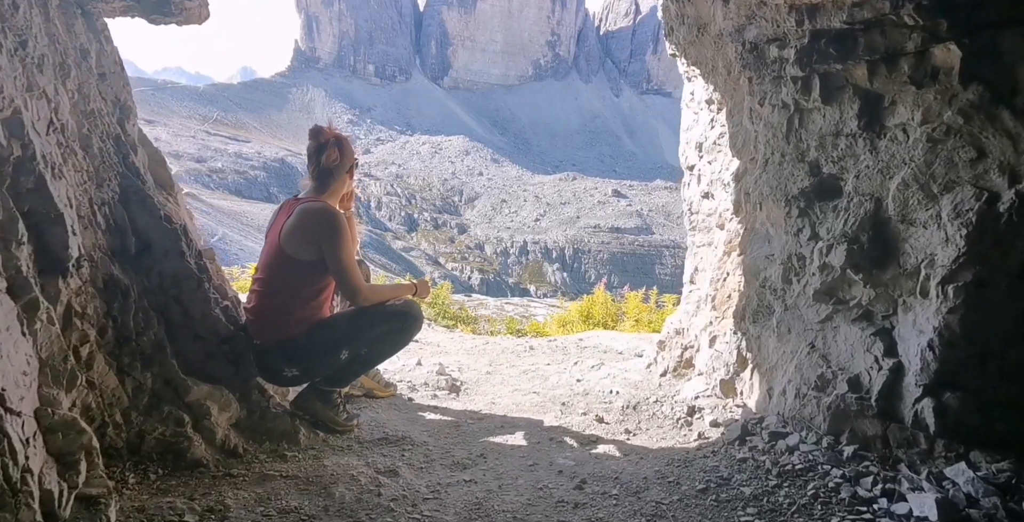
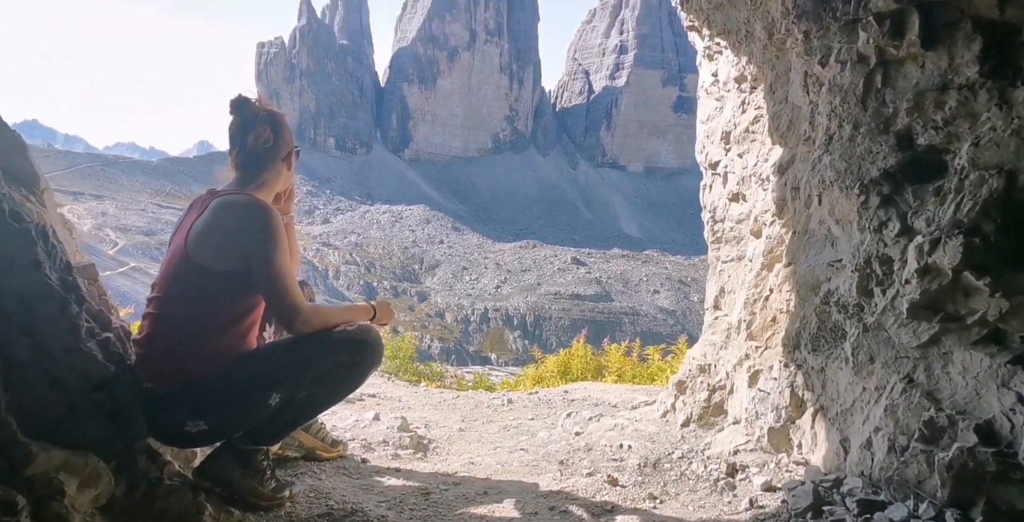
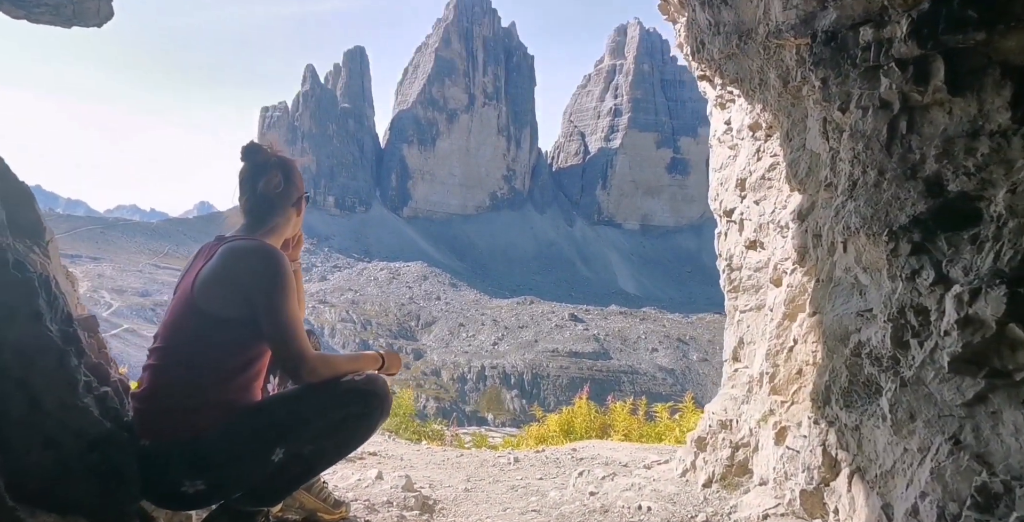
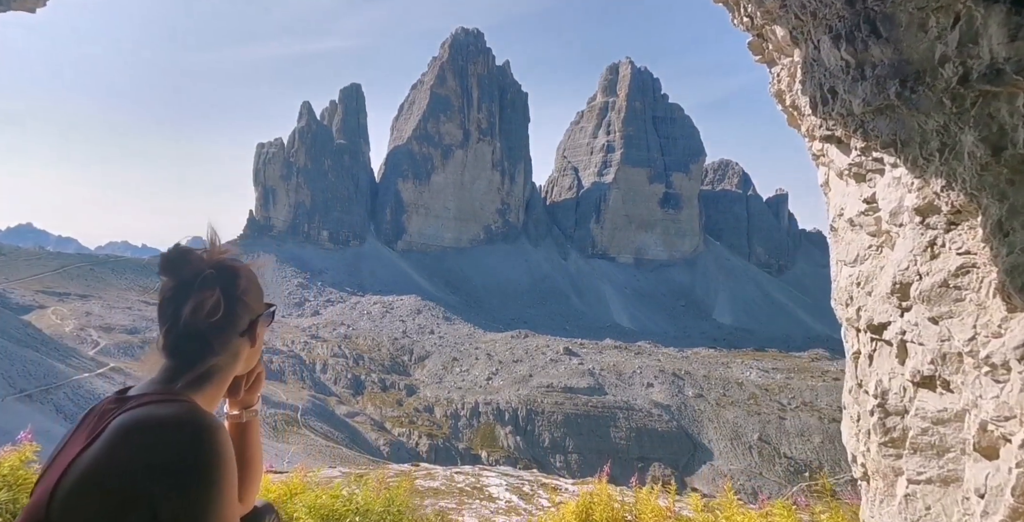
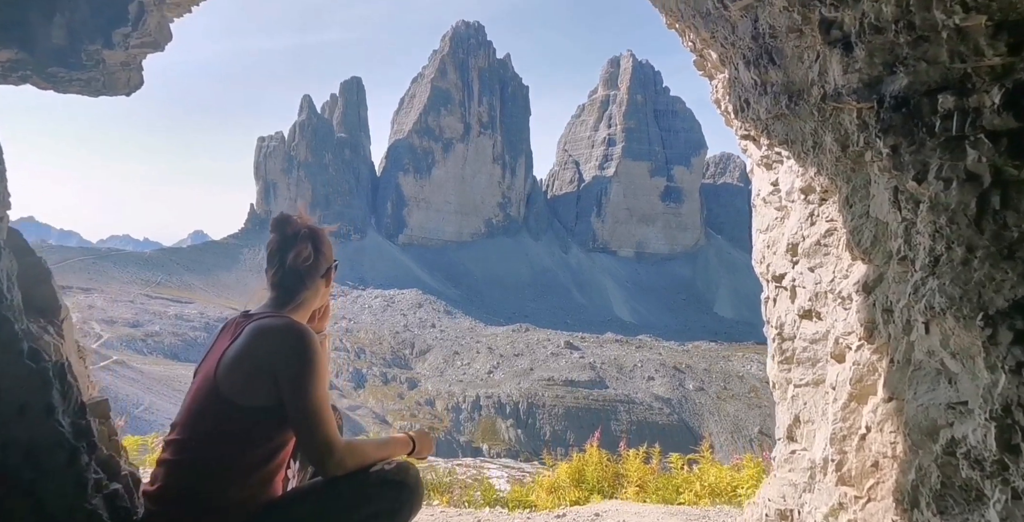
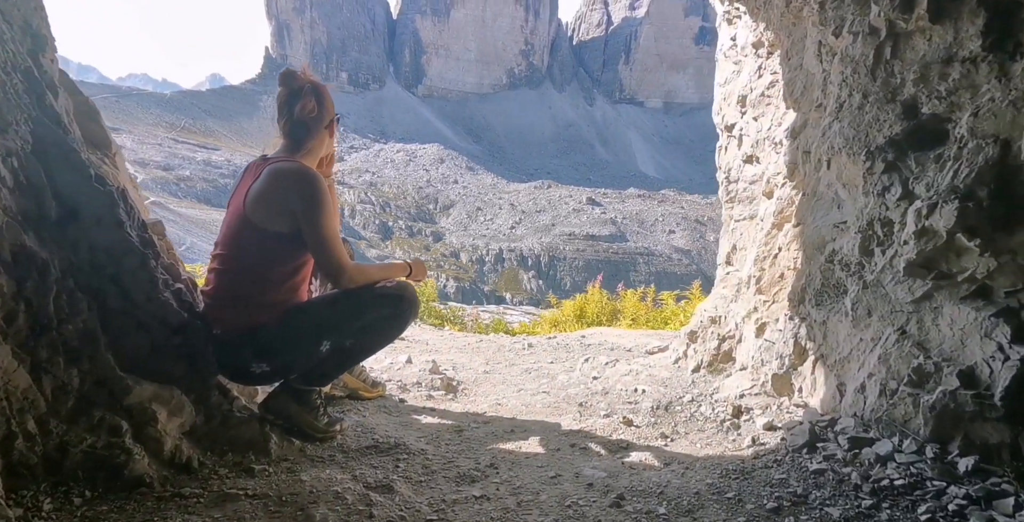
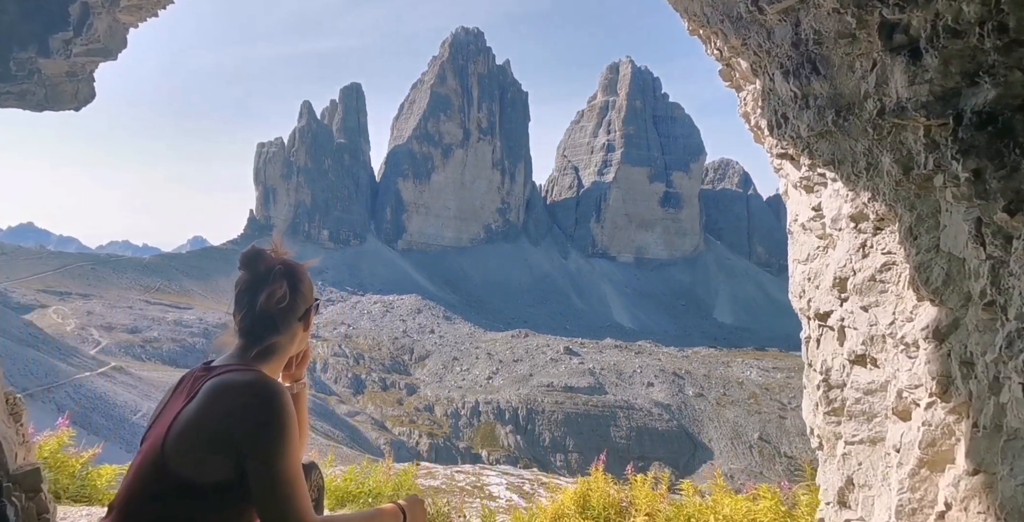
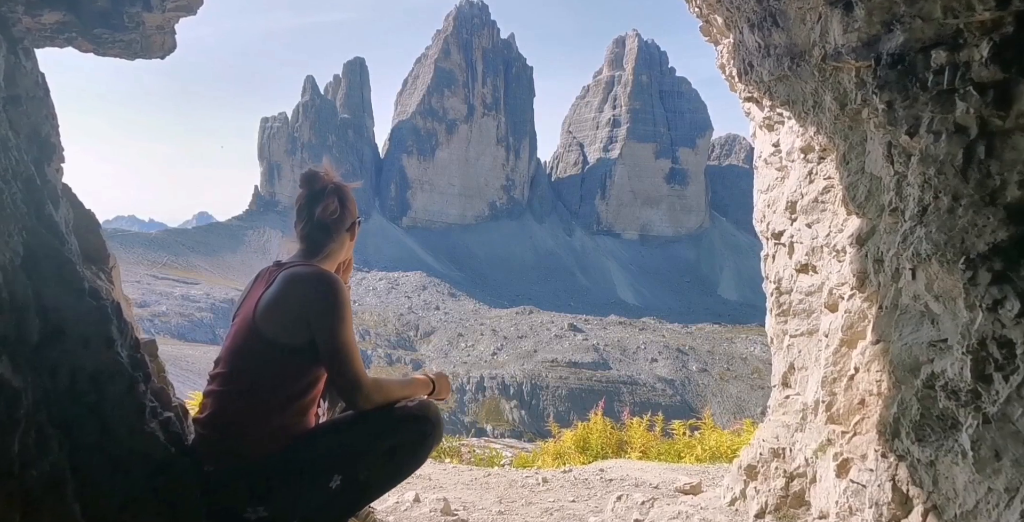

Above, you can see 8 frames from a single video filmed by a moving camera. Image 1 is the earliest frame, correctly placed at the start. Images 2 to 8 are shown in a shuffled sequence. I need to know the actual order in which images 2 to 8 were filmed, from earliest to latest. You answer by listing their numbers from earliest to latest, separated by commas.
6, 2, 3, 8, 5, 7, 4
